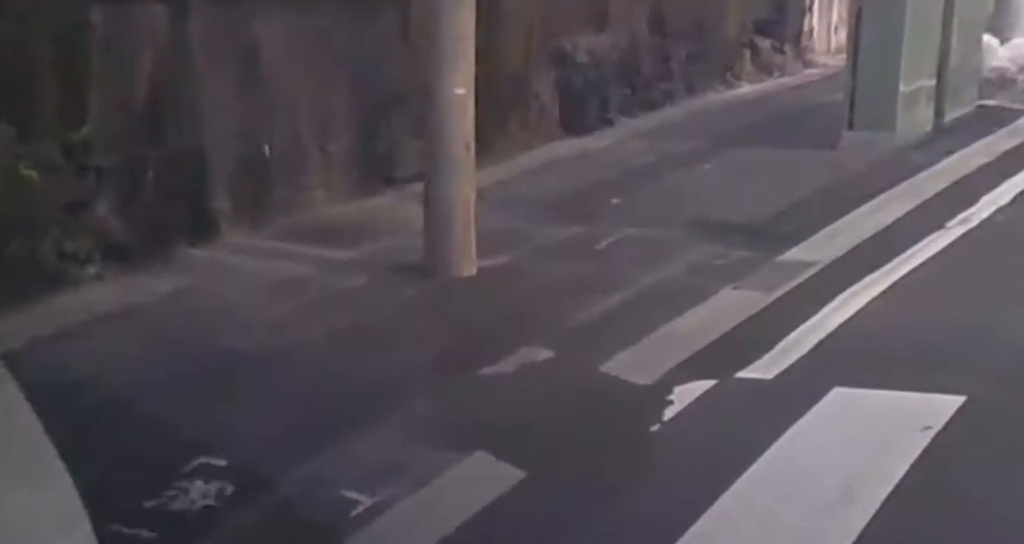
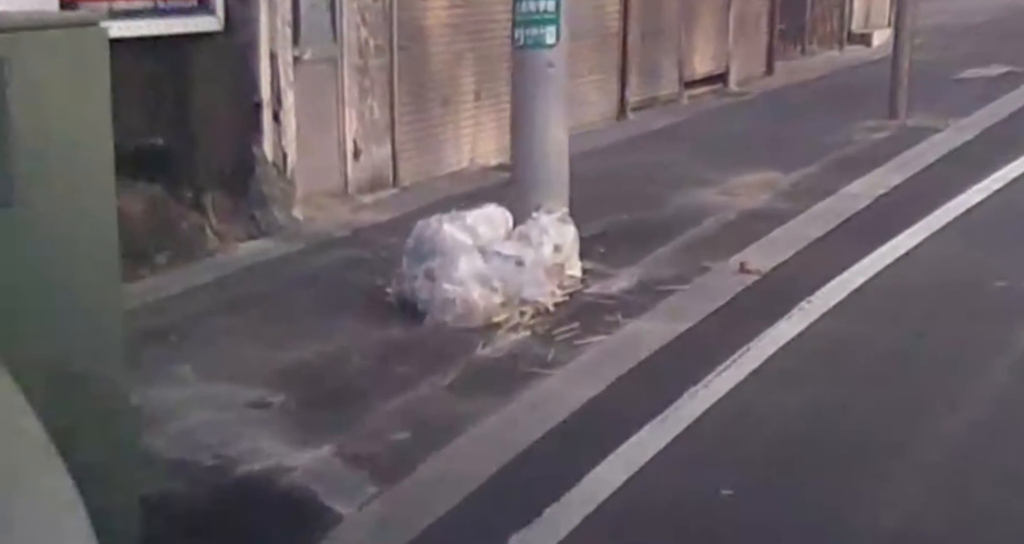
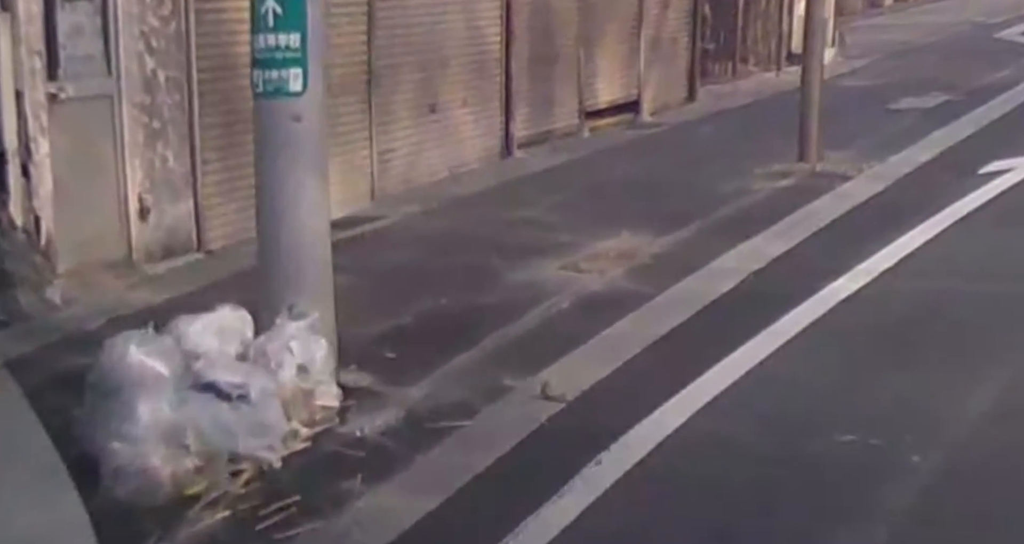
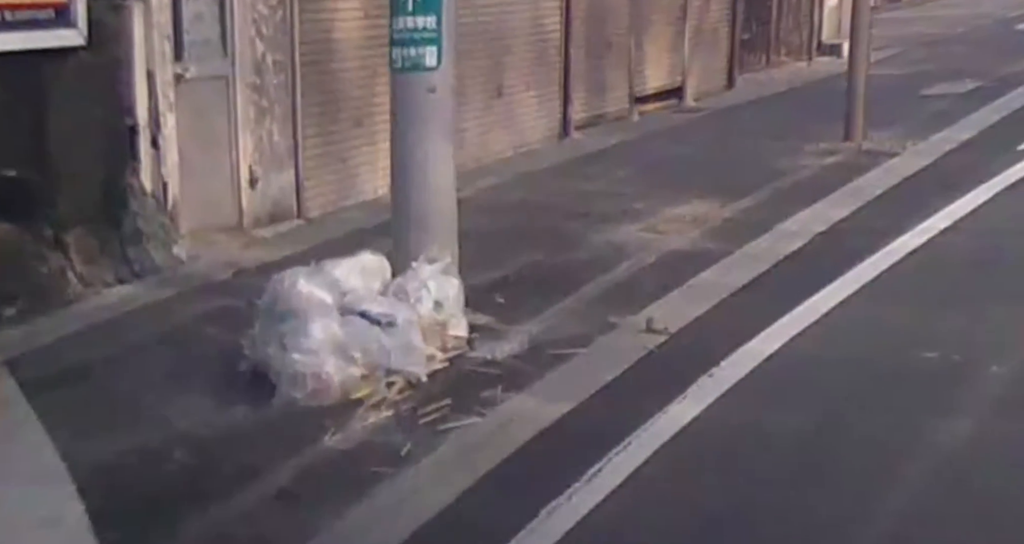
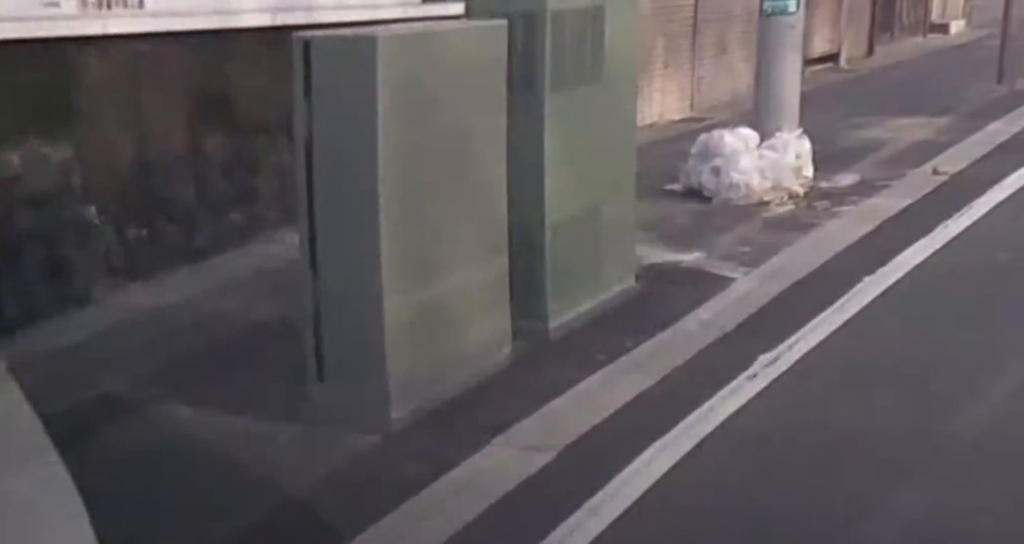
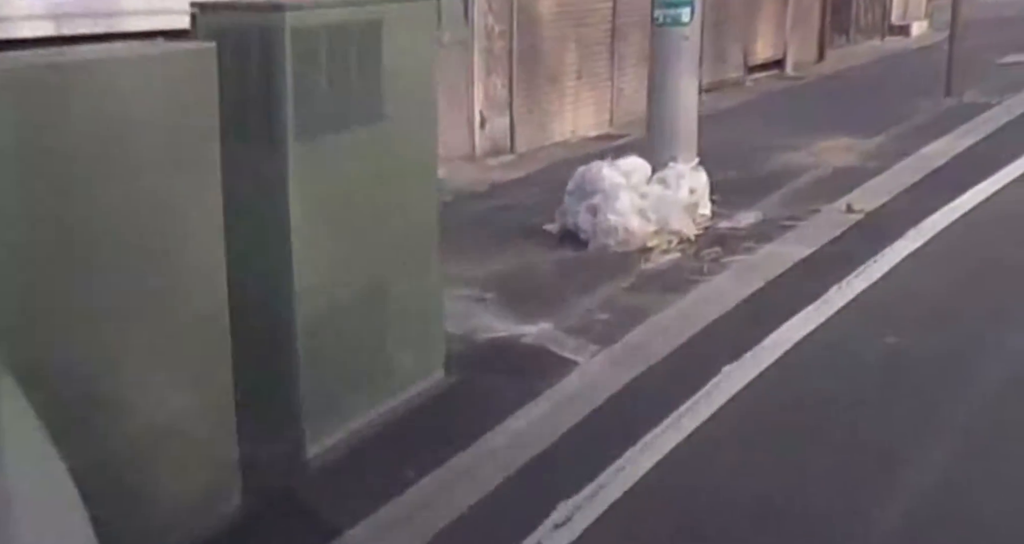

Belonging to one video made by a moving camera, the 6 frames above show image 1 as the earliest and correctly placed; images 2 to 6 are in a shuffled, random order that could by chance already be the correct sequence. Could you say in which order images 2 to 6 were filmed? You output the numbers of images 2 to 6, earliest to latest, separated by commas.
5, 6, 2, 4, 3
